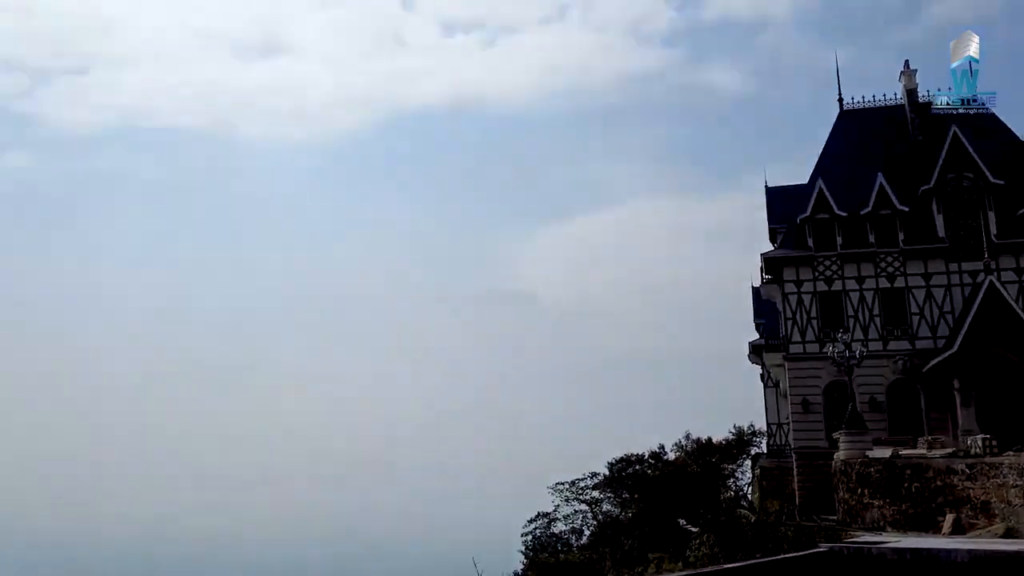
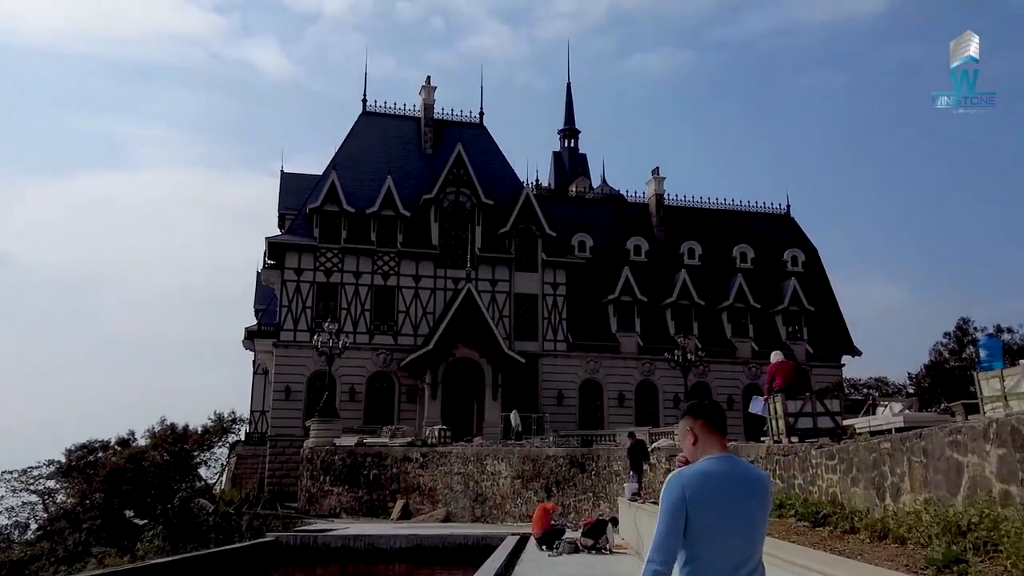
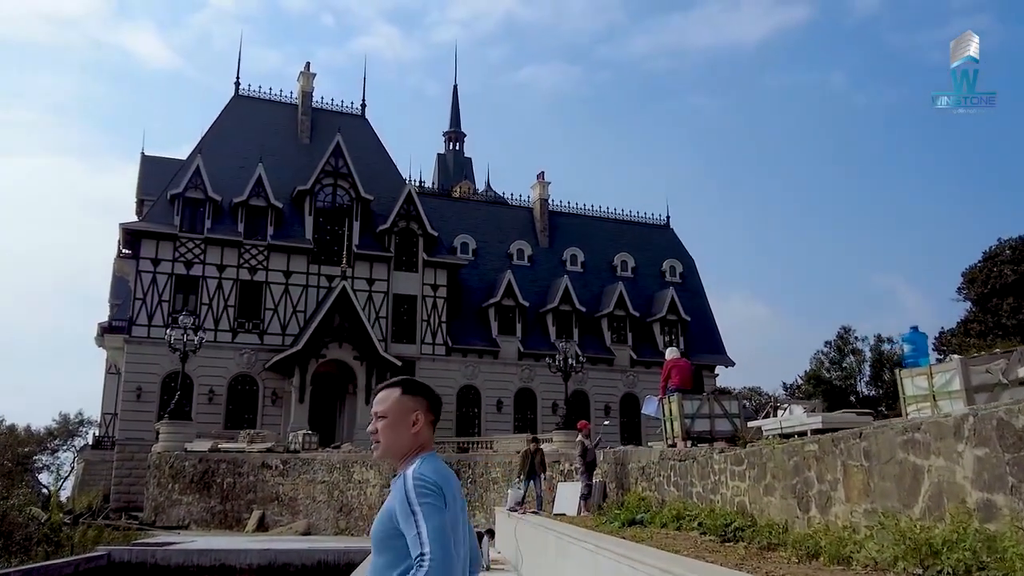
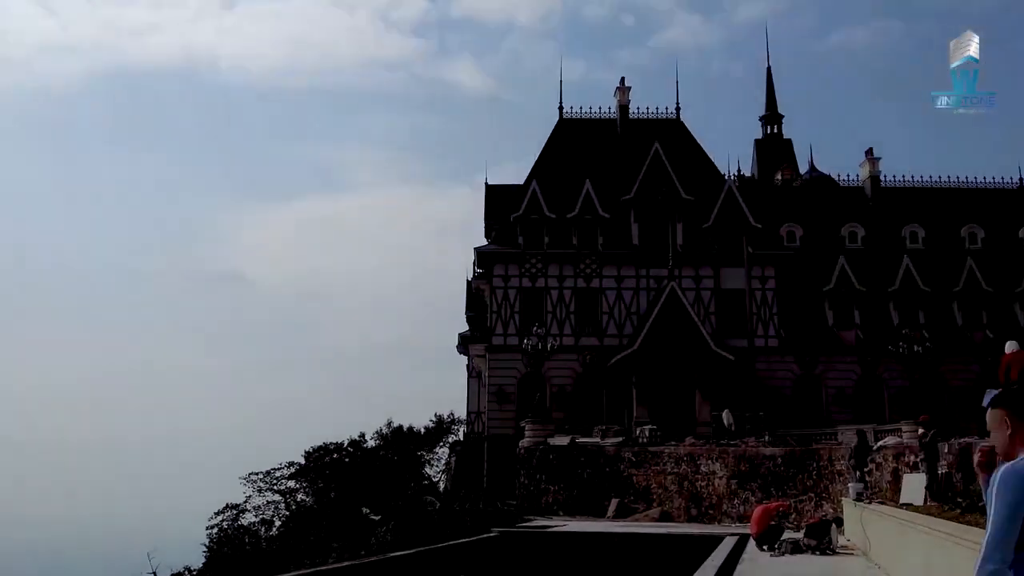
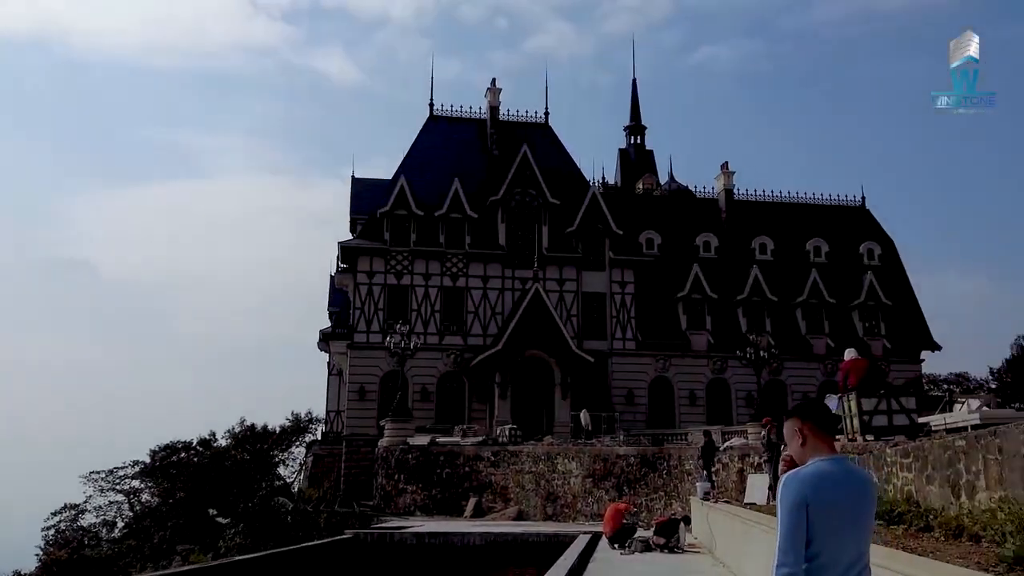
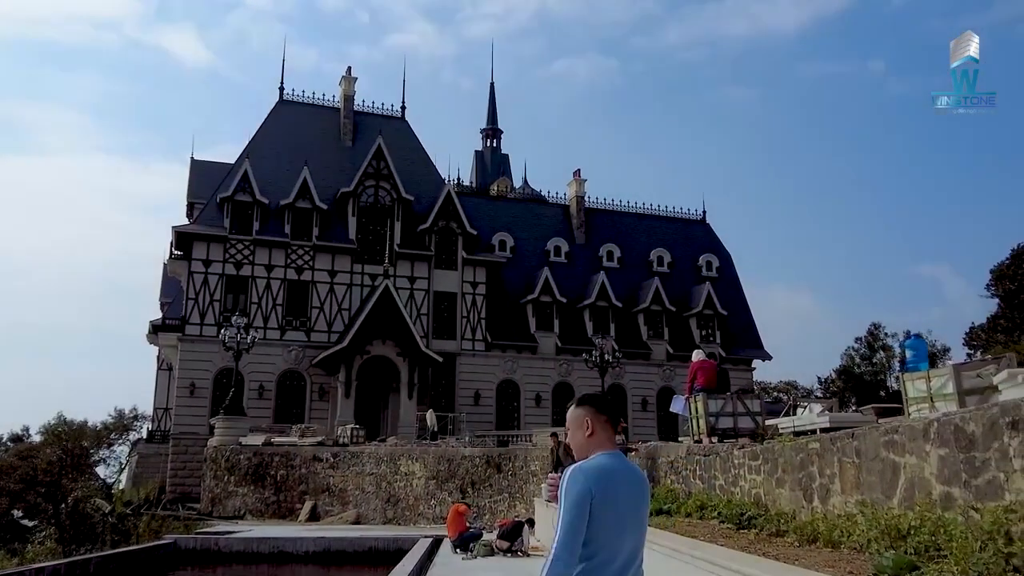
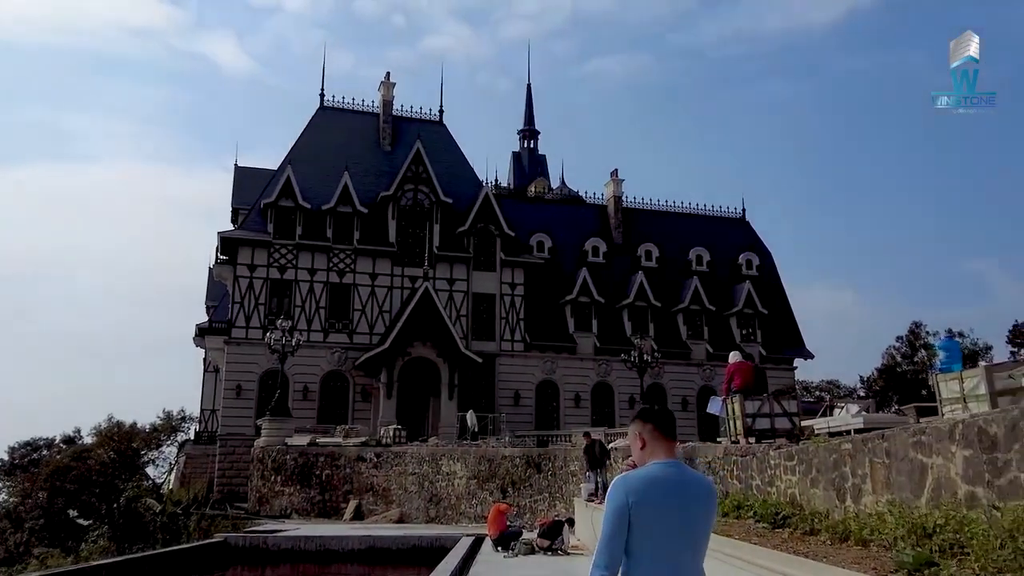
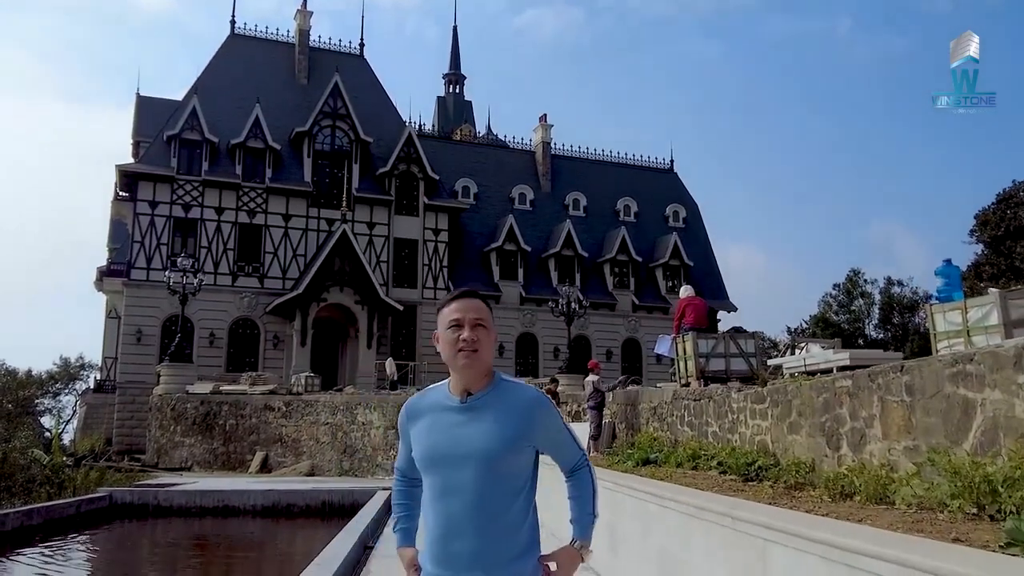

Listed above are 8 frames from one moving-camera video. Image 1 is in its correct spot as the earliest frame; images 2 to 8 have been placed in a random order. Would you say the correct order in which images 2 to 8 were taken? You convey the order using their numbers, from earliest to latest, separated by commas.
4, 5, 2, 7, 6, 3, 8
